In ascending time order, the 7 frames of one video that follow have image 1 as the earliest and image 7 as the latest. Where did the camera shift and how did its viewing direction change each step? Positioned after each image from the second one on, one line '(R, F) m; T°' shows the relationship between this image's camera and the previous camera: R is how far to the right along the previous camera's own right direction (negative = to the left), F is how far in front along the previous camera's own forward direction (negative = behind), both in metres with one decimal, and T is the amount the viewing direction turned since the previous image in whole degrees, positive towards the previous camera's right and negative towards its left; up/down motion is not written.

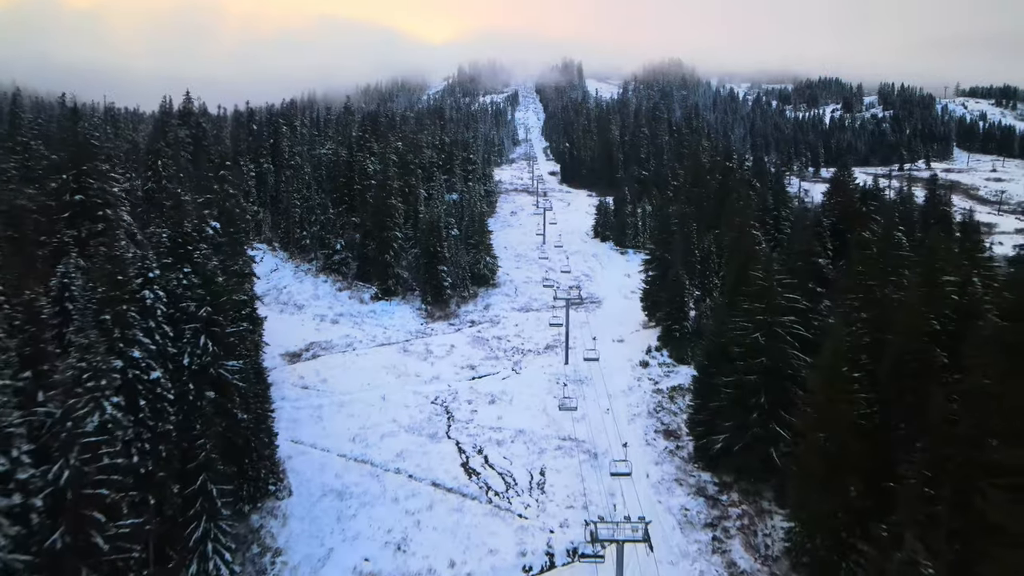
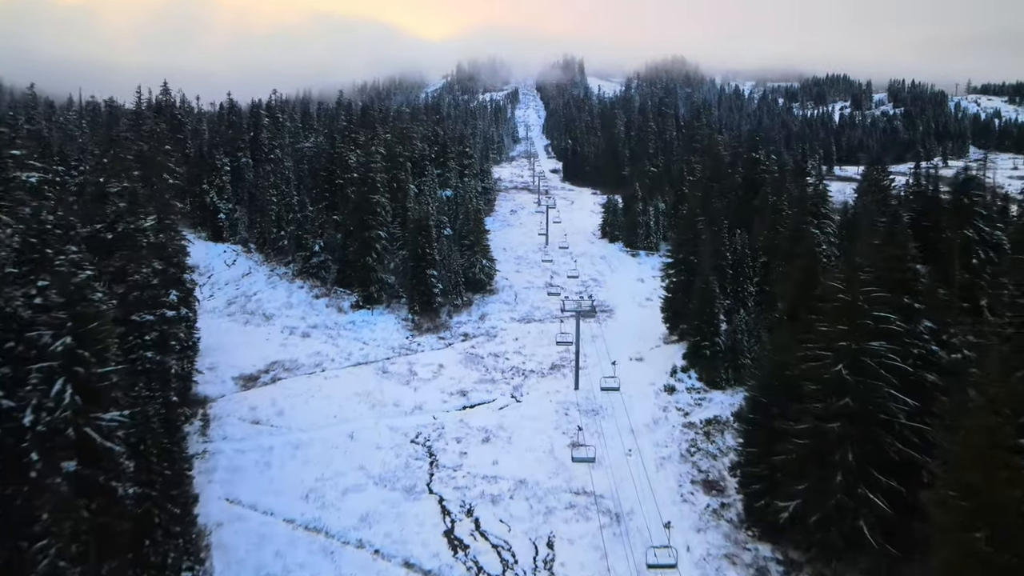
(0.0, +6.4) m; 0°
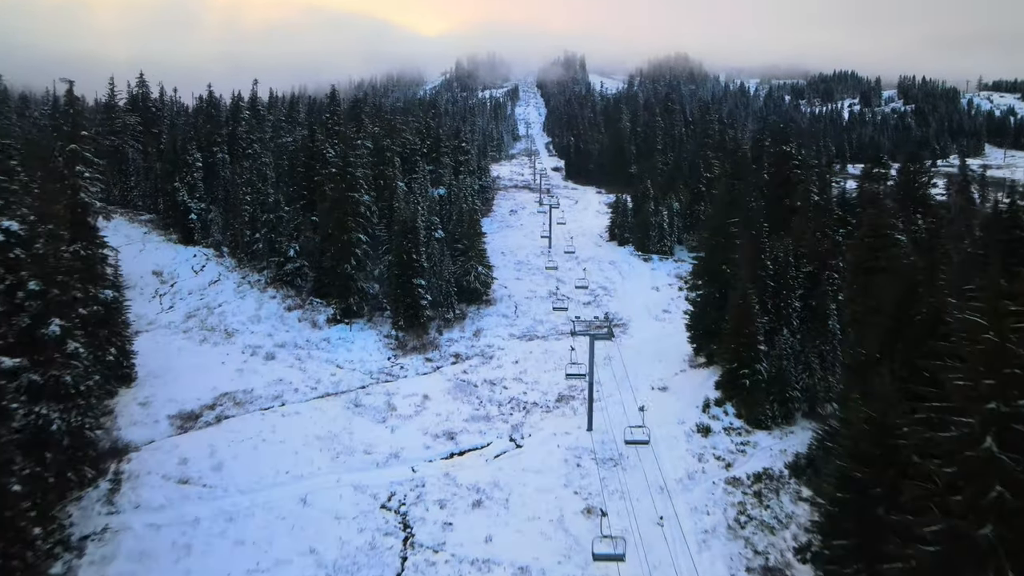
(0.0, +5.9) m; 0°
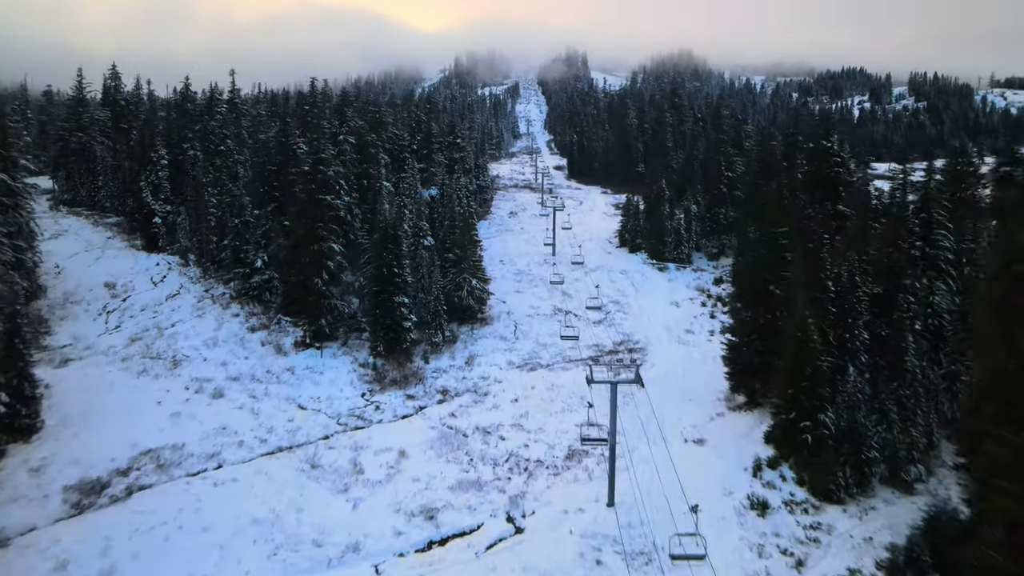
(+0.1, +6.0) m; 0°
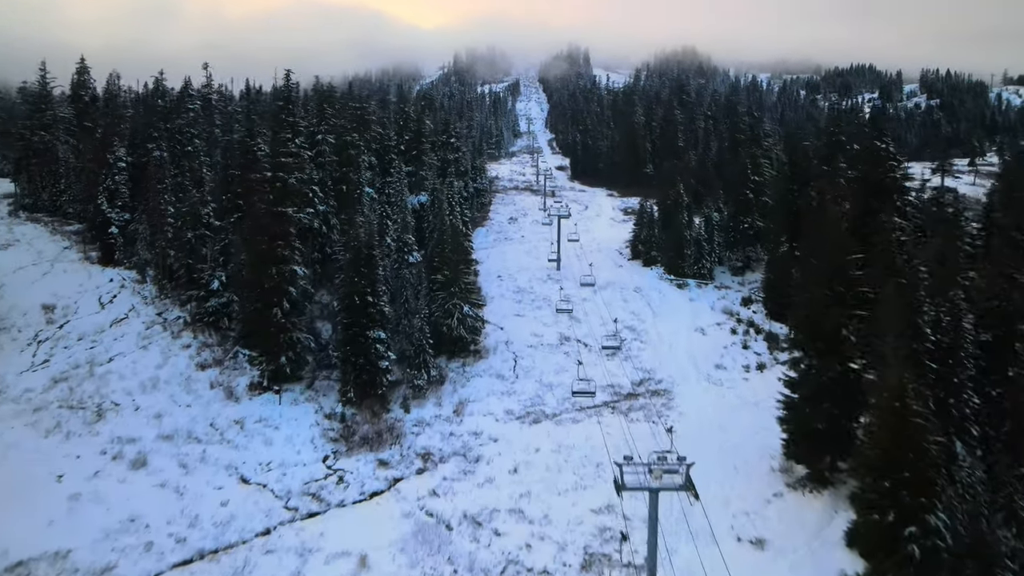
(+0.1, +5.9) m; 0°
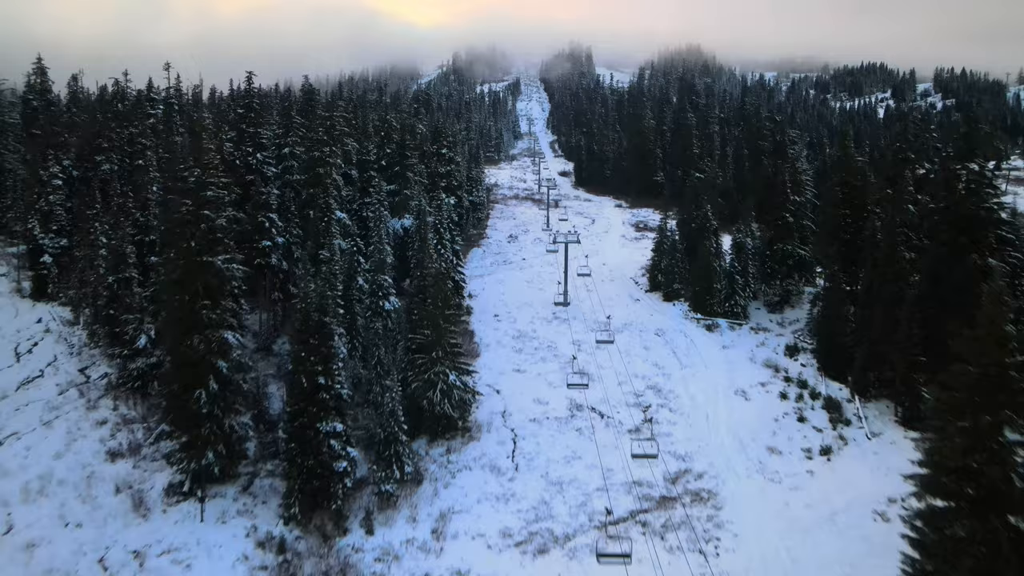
(+0.1, +7.0) m; 0°
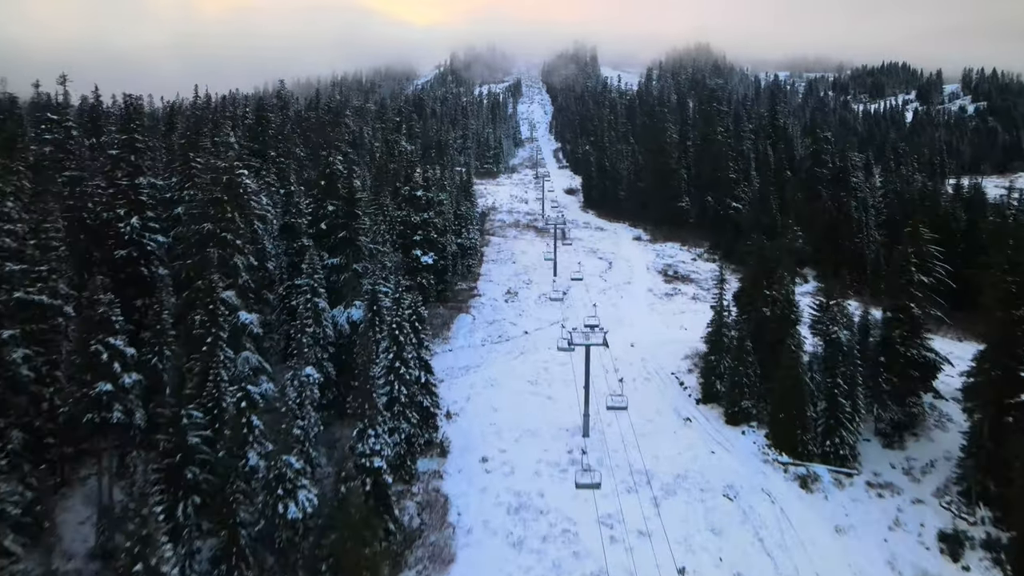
(+0.2, +13.0) m; 0°
